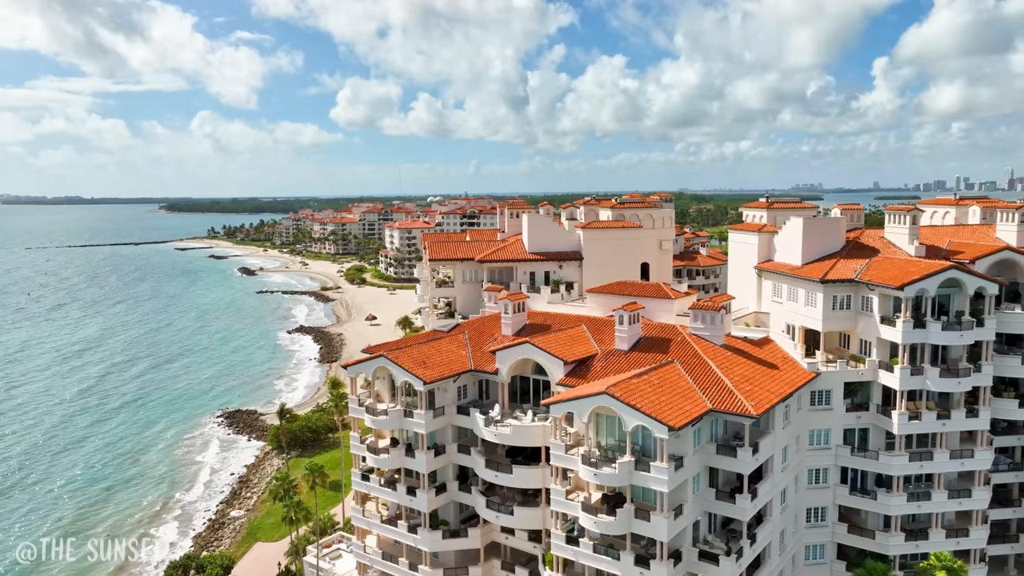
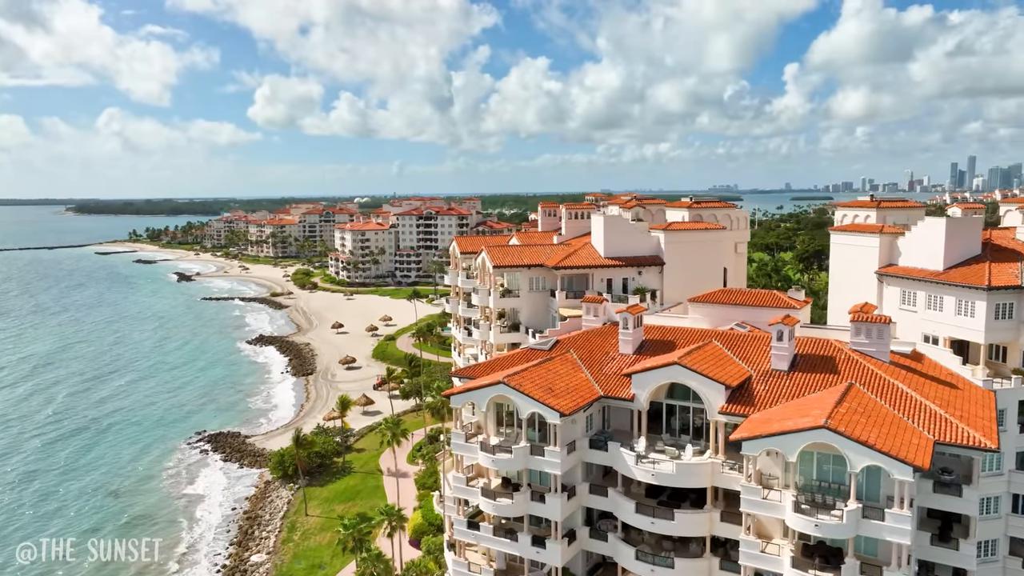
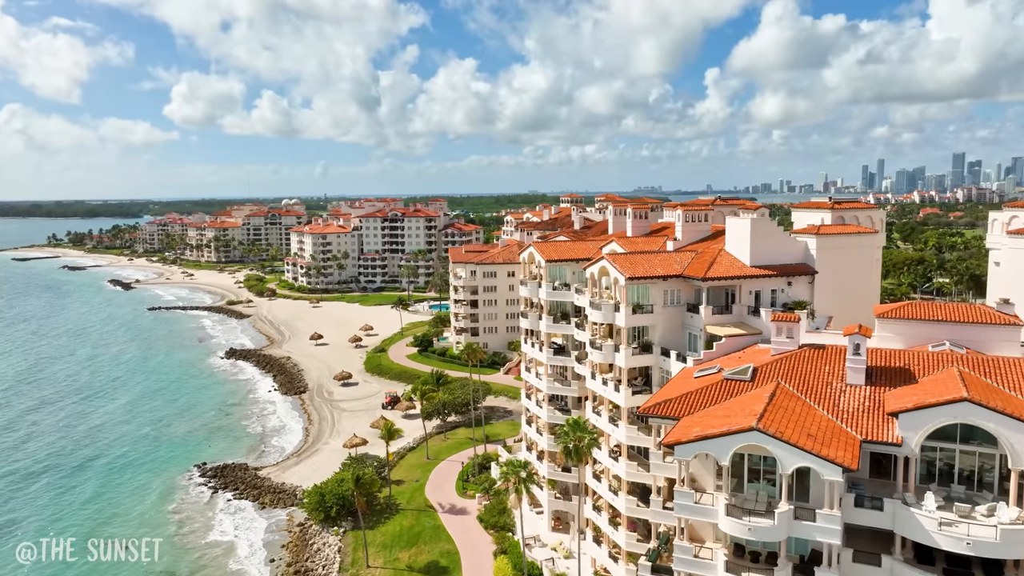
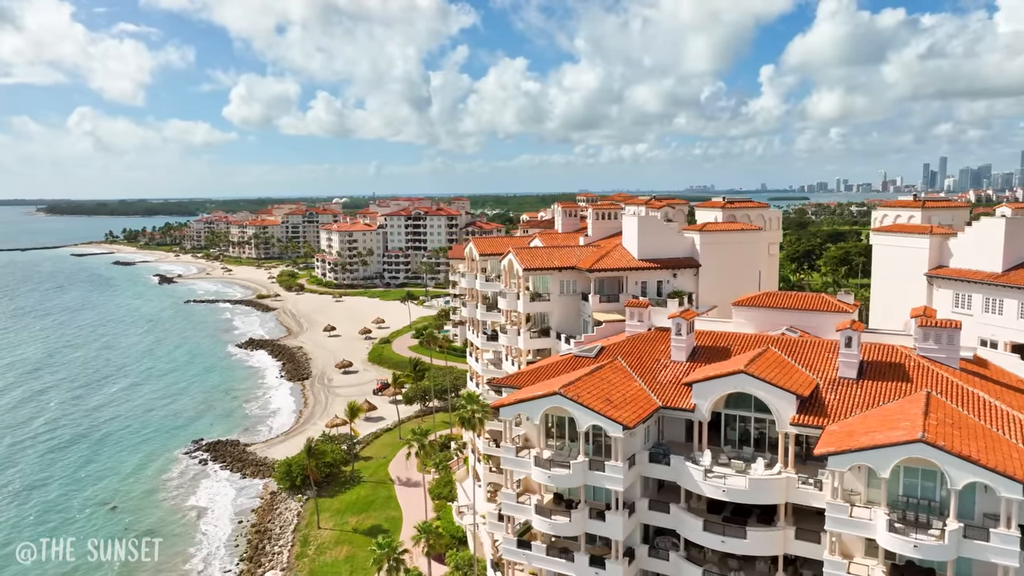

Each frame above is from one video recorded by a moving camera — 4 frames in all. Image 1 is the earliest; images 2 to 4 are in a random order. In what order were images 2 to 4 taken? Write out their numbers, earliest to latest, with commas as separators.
2, 4, 3
